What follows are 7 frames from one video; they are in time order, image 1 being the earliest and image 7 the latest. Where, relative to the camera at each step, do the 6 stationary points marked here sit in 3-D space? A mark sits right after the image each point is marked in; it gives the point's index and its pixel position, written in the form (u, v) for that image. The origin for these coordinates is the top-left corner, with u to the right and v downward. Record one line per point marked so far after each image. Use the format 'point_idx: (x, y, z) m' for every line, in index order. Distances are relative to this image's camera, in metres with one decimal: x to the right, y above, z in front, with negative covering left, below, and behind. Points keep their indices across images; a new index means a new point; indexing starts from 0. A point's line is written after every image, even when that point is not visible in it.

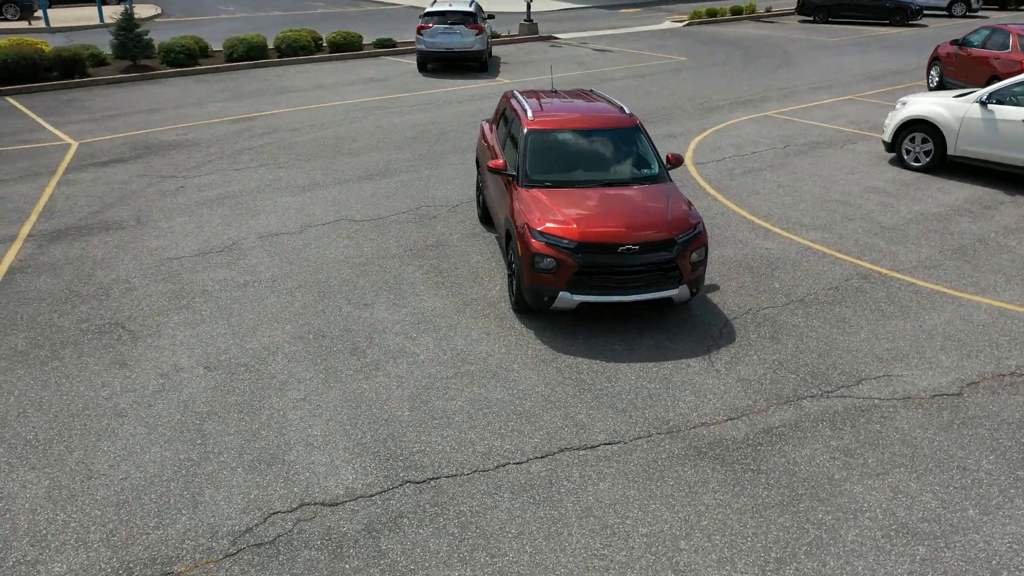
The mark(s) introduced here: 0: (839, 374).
0: (+2.7, -0.7, +6.7) m
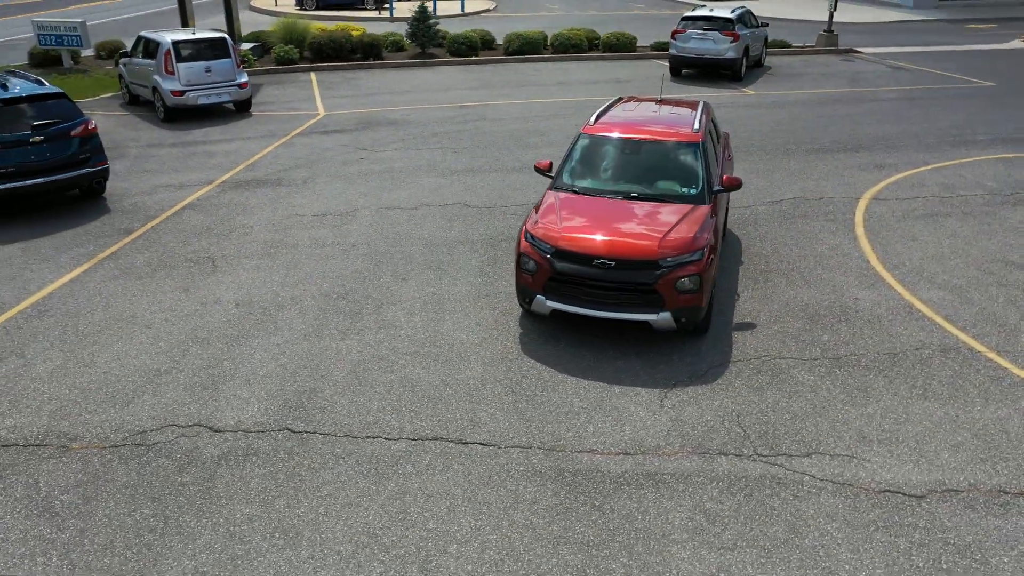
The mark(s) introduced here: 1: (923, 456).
0: (+2.0, -1.1, +5.9) m
1: (+2.9, -1.2, +5.7) m
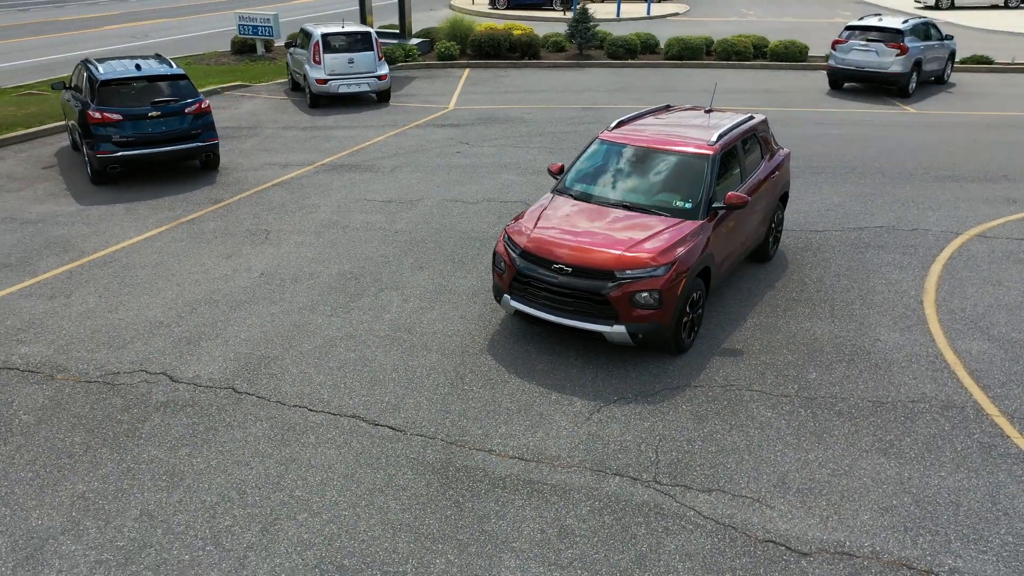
0: (+1.3, -1.3, +5.6) m
1: (+2.1, -1.4, +5.2) m
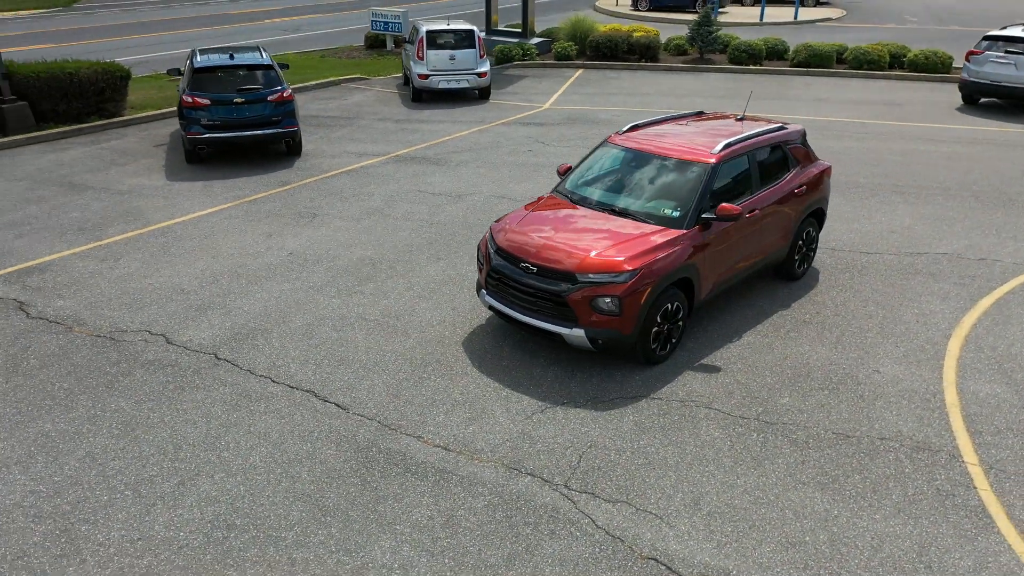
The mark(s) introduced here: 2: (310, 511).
0: (+0.7, -1.3, +5.5) m
1: (+1.4, -1.6, +5.0) m
2: (-1.3, -1.4, +5.1) m
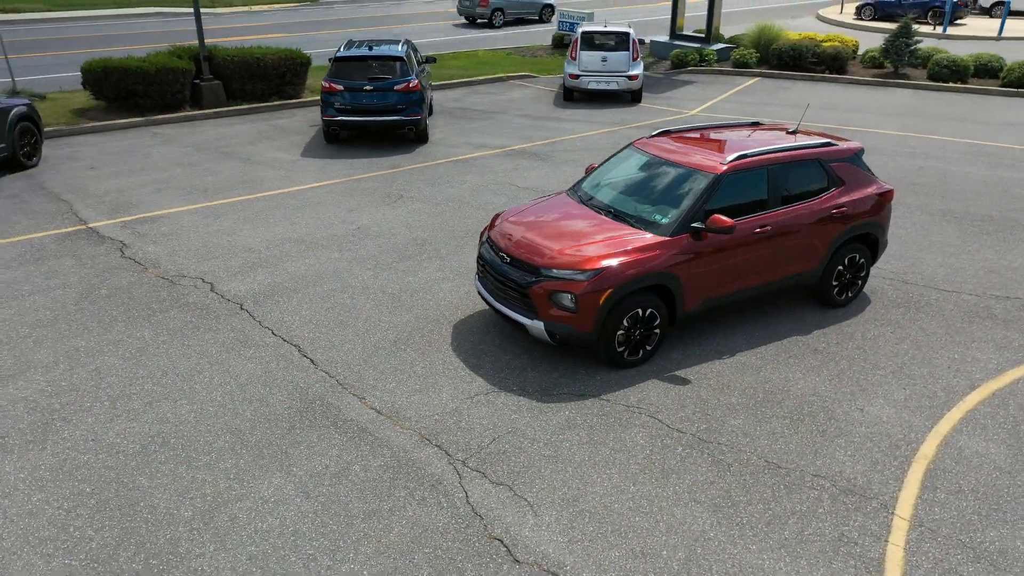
0: (0.0, -1.3, +5.6) m
1: (+0.5, -1.6, +5.0) m
2: (-2.0, -1.1, +5.8) m
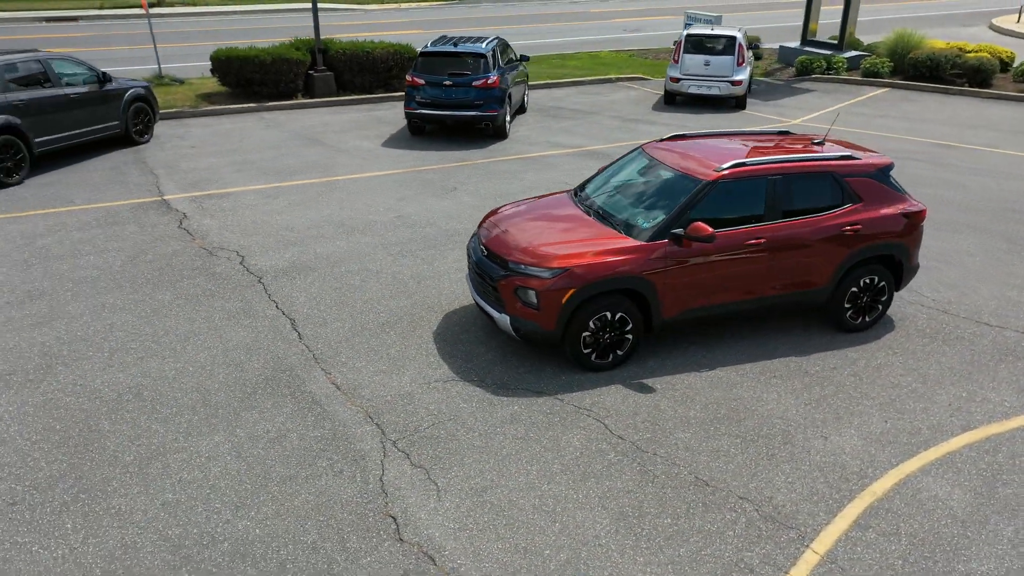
0: (-0.6, -1.2, +5.8) m
1: (-0.2, -1.5, +5.0) m
2: (-2.5, -0.9, +6.3) m
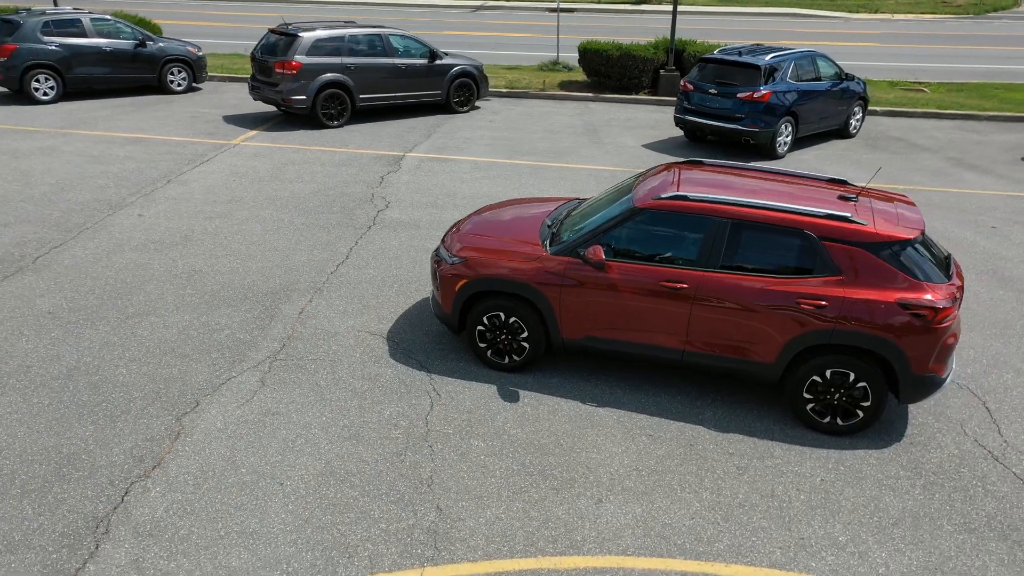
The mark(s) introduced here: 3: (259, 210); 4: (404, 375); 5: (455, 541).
0: (-1.9, -0.8, +6.8) m
1: (-2.1, -1.1, +6.0) m
2: (-3.0, 0.0, +8.2) m
3: (-3.3, +1.0, +10.5) m
4: (-0.9, -0.7, +6.8) m
5: (-0.3, -1.6, +5.0) m
